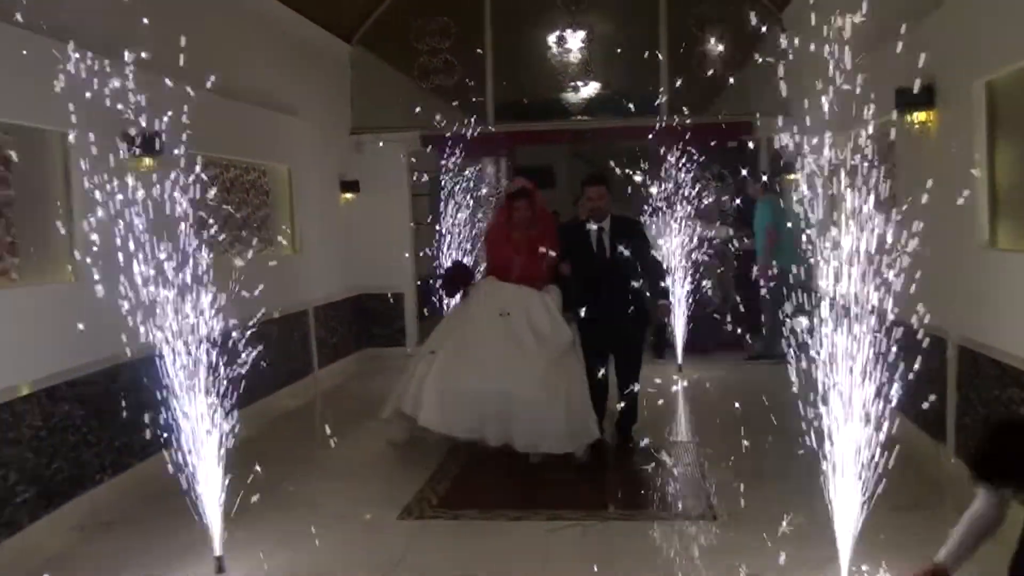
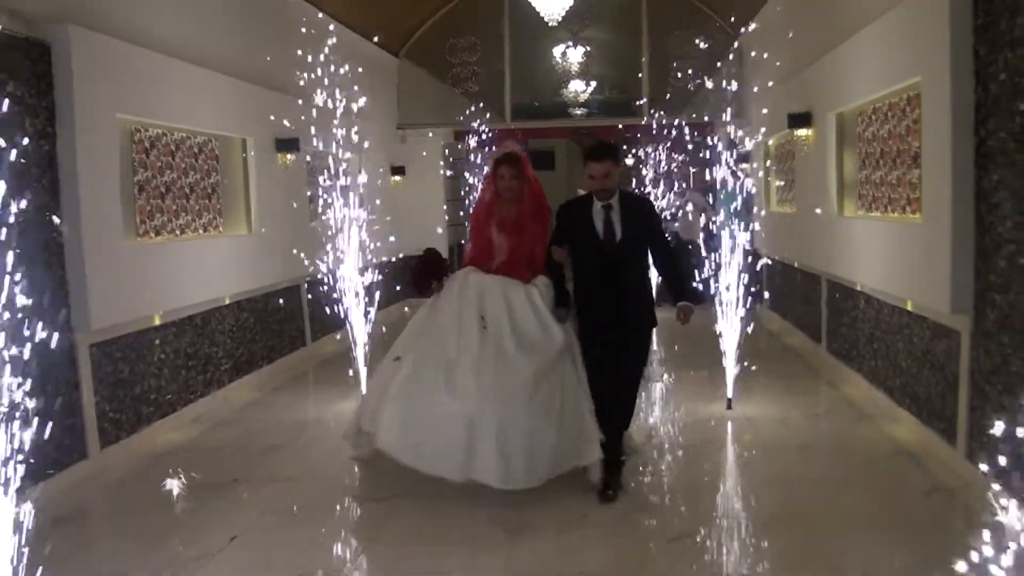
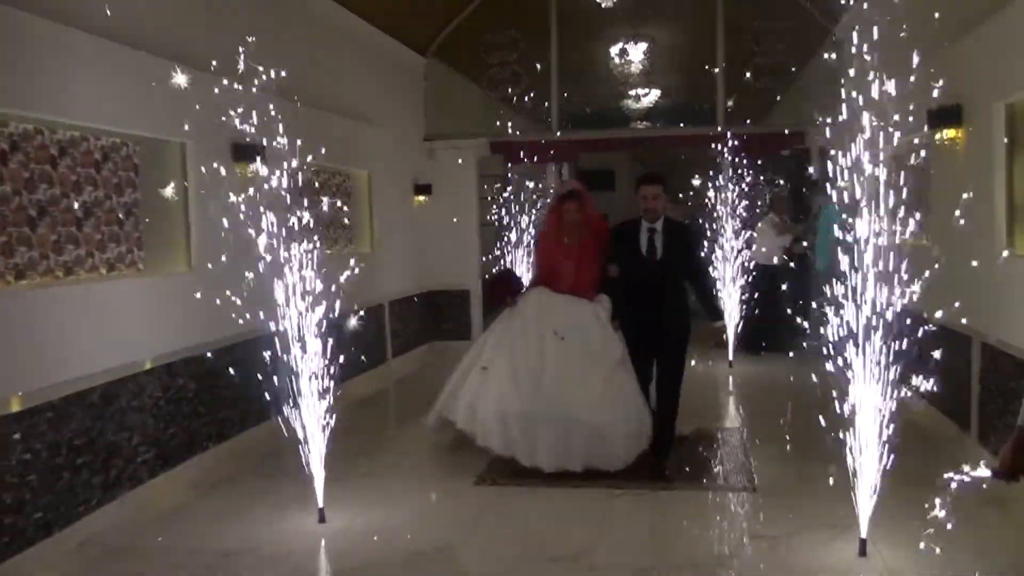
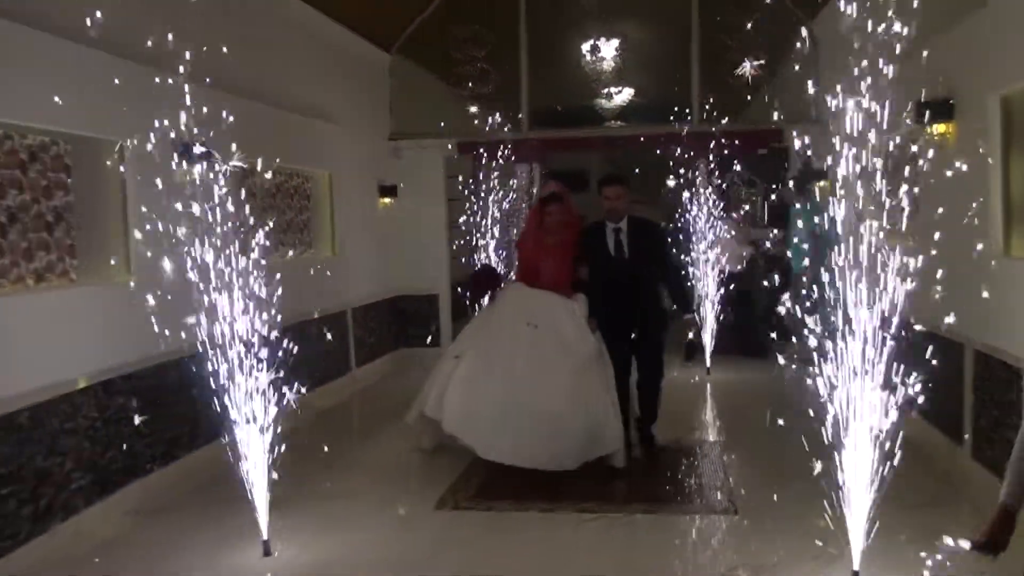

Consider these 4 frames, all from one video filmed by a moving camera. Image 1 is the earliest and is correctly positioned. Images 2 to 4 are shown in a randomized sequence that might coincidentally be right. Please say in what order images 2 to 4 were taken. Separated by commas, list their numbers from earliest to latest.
4, 3, 2
